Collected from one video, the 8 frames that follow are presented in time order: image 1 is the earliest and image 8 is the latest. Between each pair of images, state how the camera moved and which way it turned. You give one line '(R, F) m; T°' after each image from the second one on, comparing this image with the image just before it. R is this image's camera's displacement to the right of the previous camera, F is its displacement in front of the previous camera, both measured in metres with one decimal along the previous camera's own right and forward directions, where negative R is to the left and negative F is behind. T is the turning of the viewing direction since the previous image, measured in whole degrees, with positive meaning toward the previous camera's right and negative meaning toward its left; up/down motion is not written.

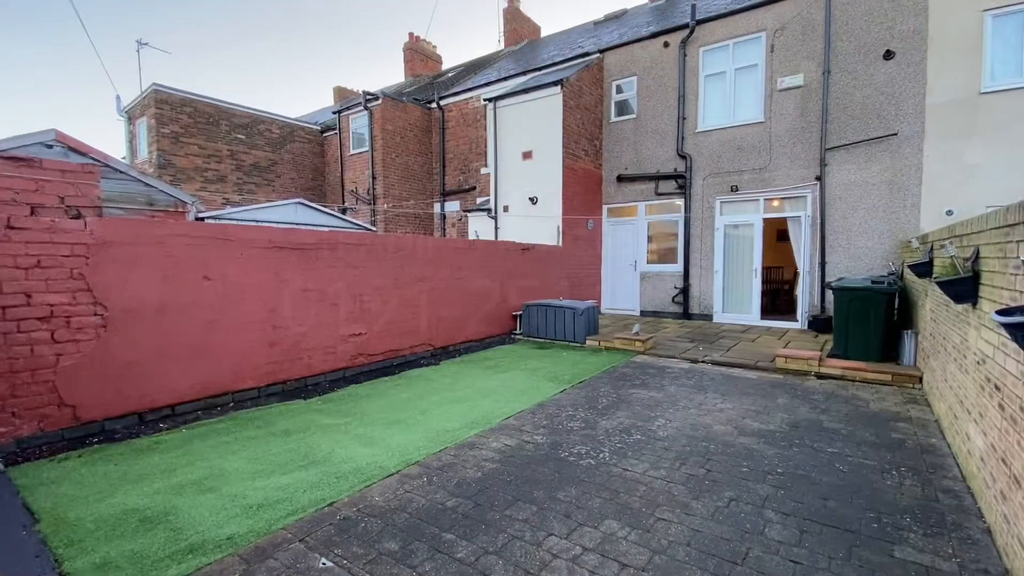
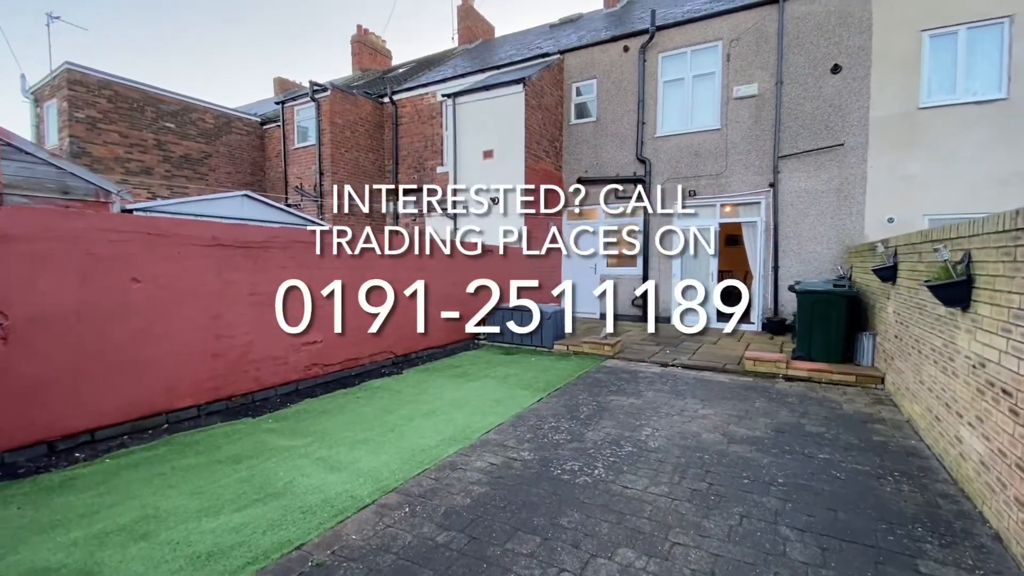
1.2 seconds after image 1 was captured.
(-0.3, +0.3) m; +6°
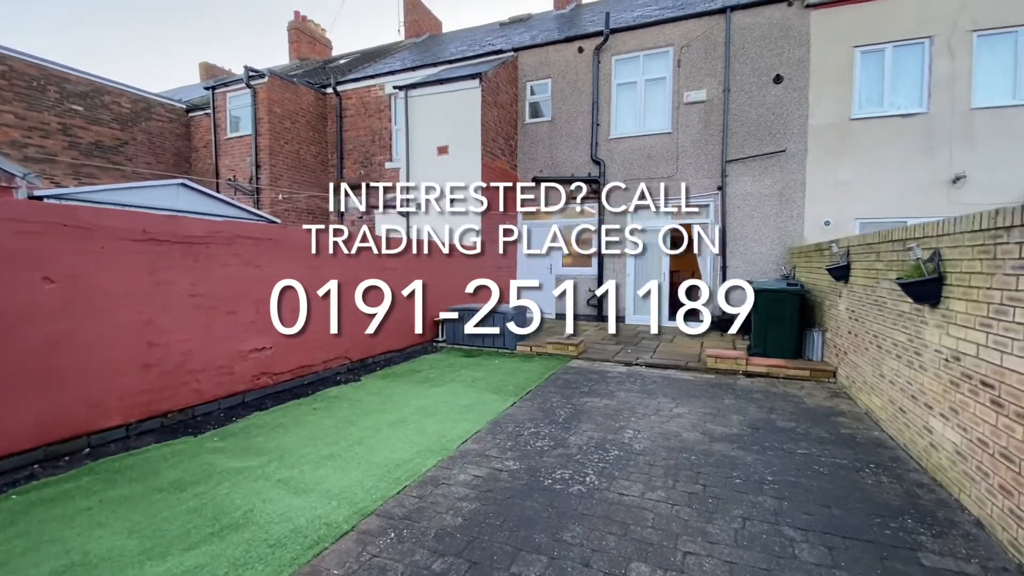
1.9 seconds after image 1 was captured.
(-0.3, +0.2) m; +7°
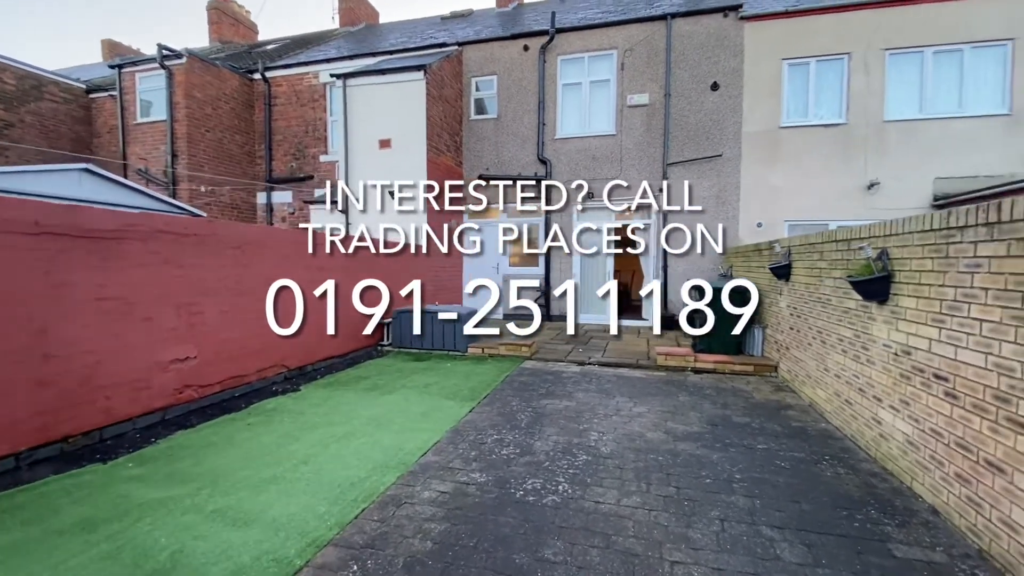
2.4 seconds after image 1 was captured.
(-0.2, +0.2) m; +7°
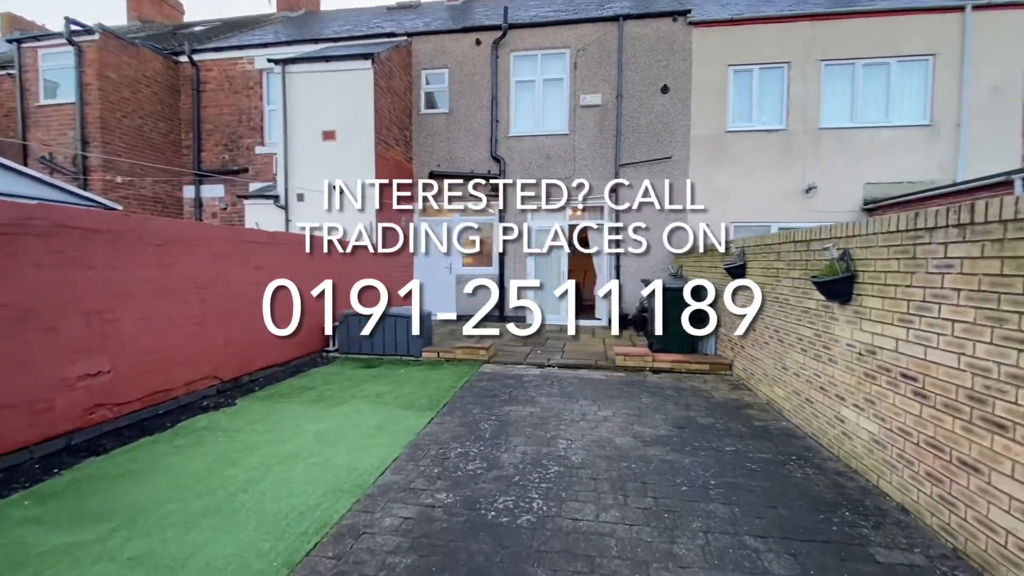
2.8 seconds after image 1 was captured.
(-0.1, +0.2) m; +6°
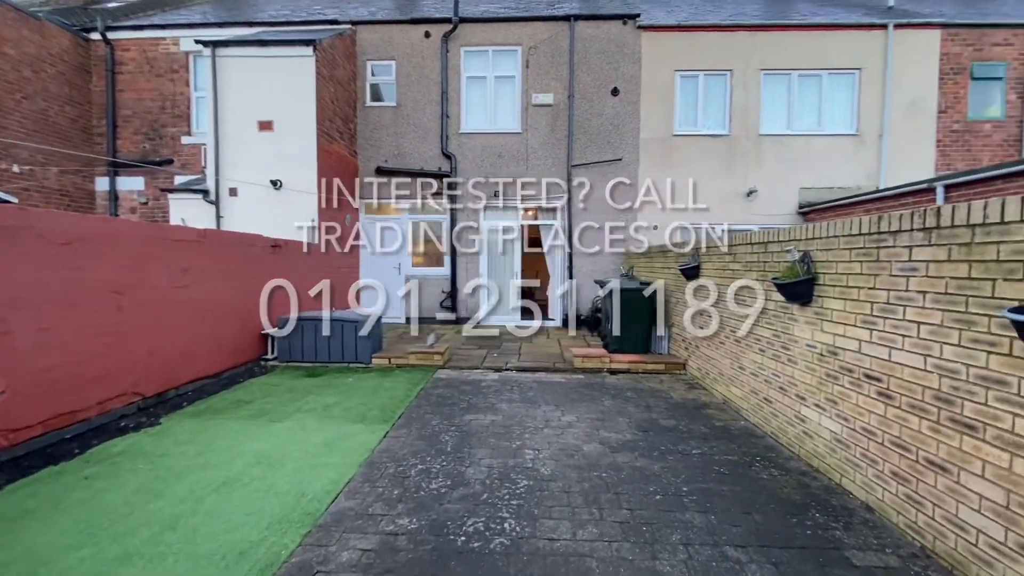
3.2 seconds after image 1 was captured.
(-0.1, +0.2) m; +6°
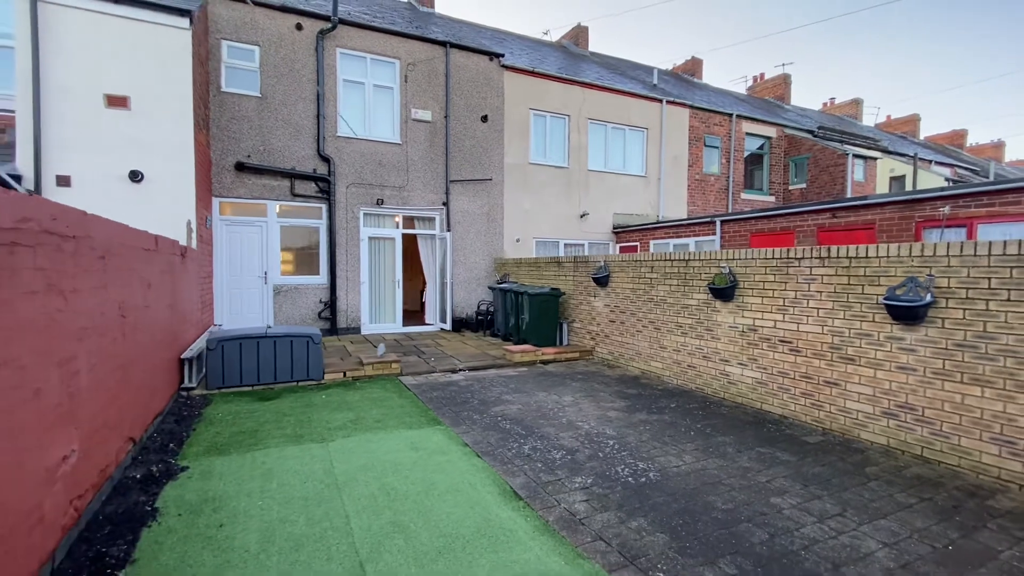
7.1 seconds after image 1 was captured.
(-2.6, -0.1) m; +28°
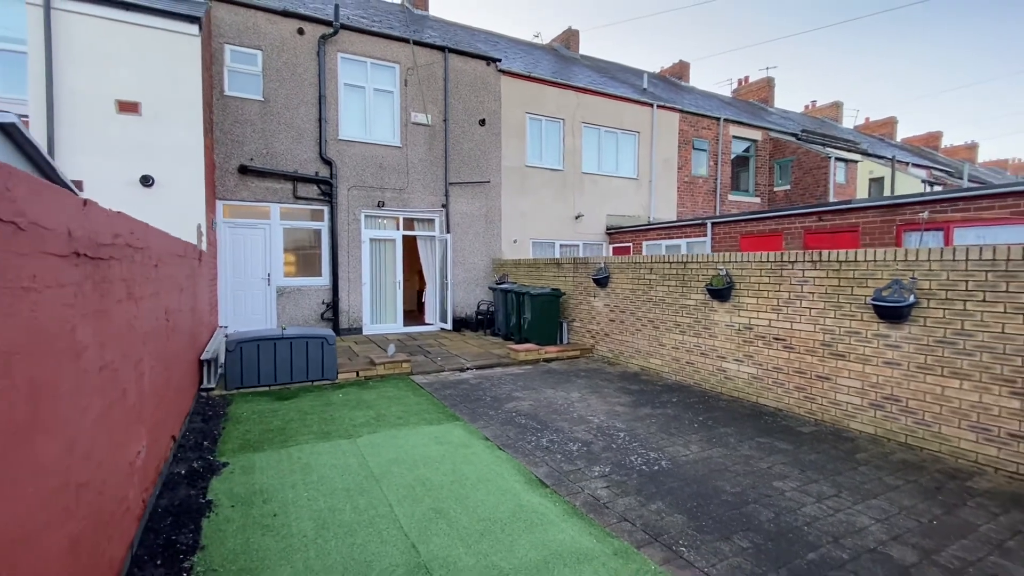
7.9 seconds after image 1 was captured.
(-0.3, -0.3) m; +2°
